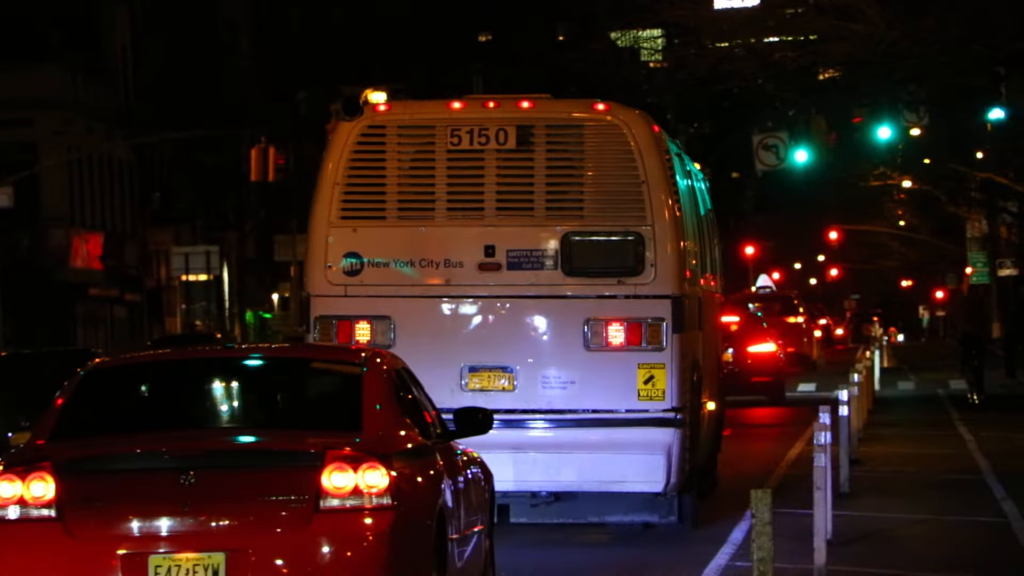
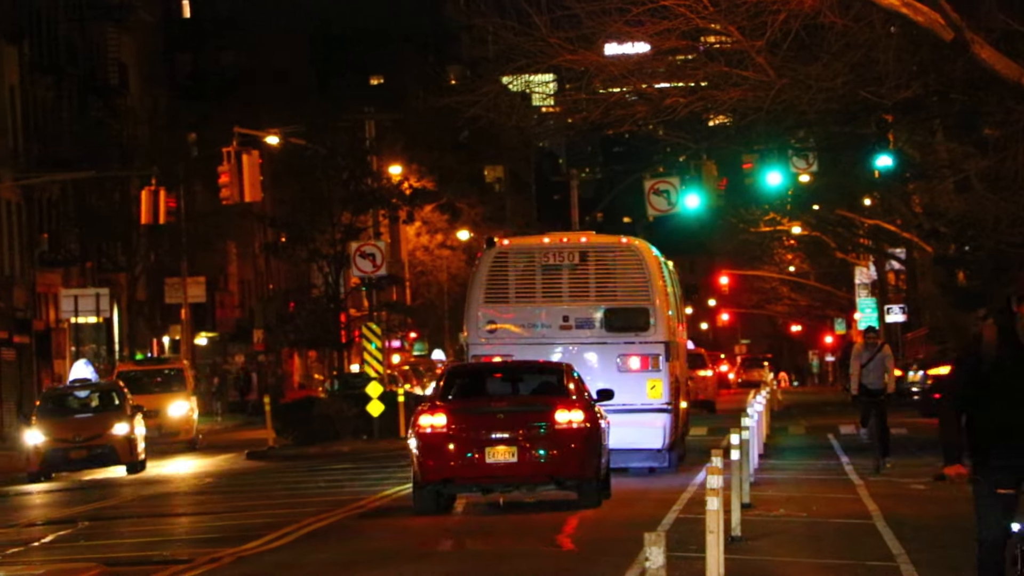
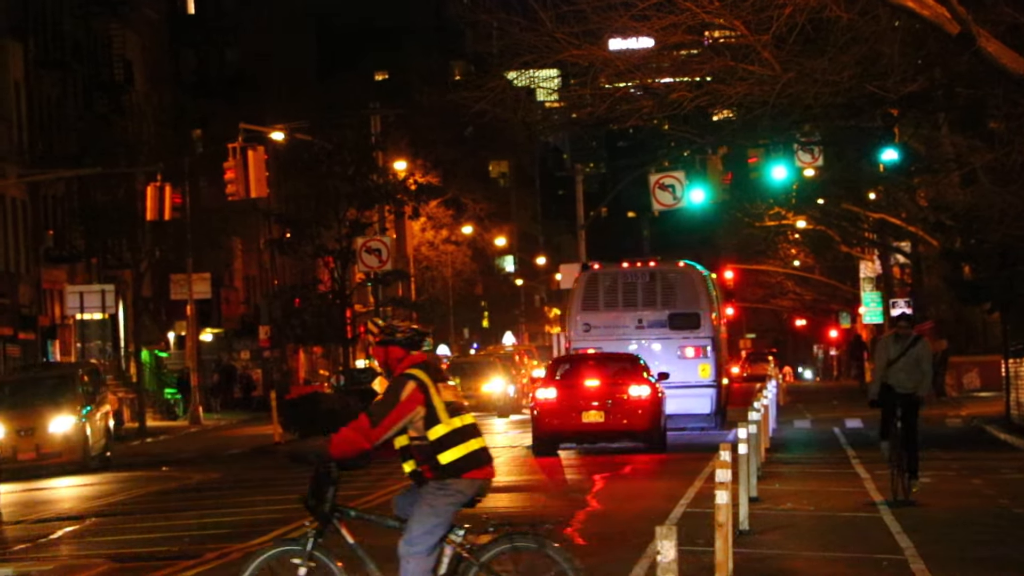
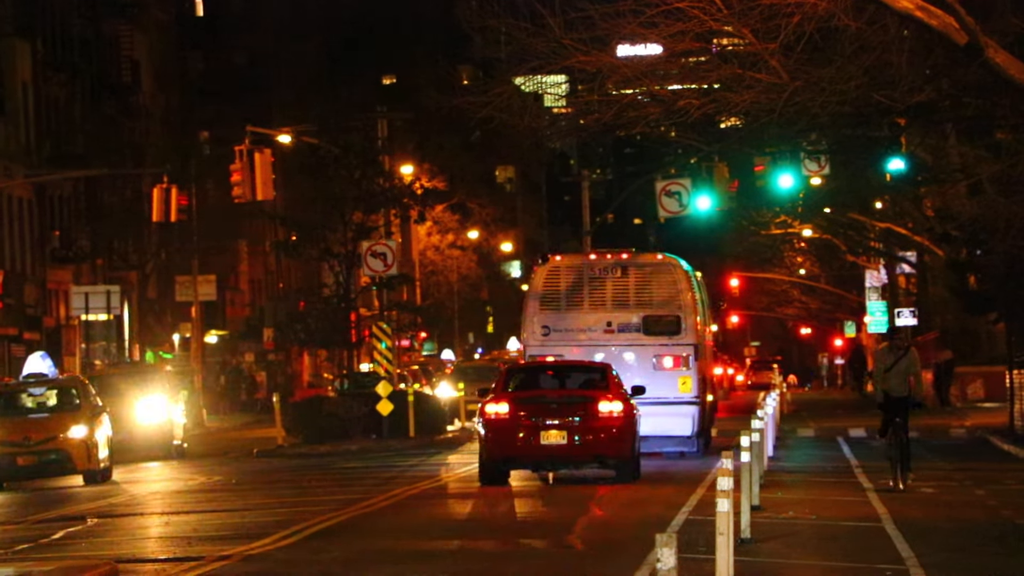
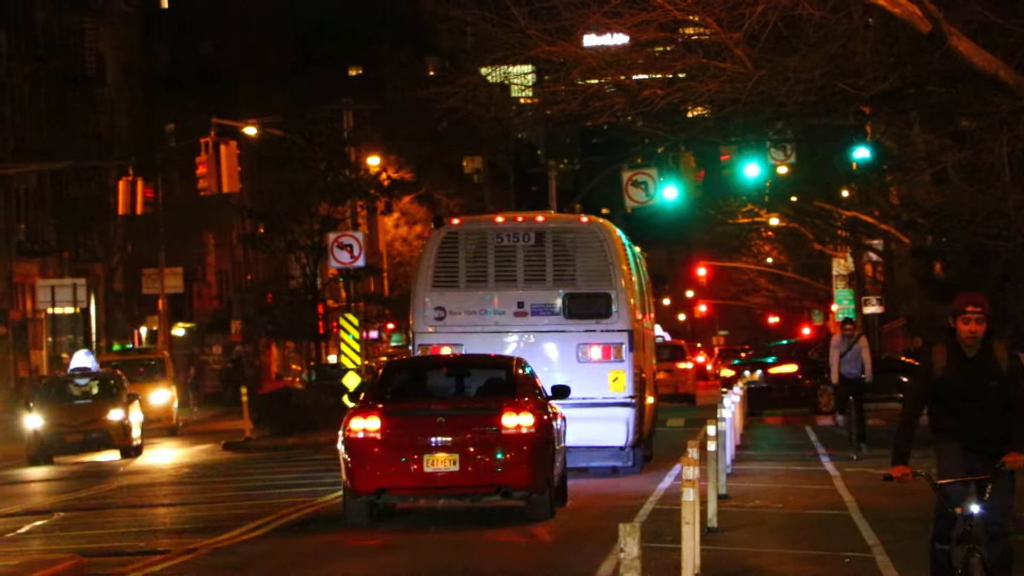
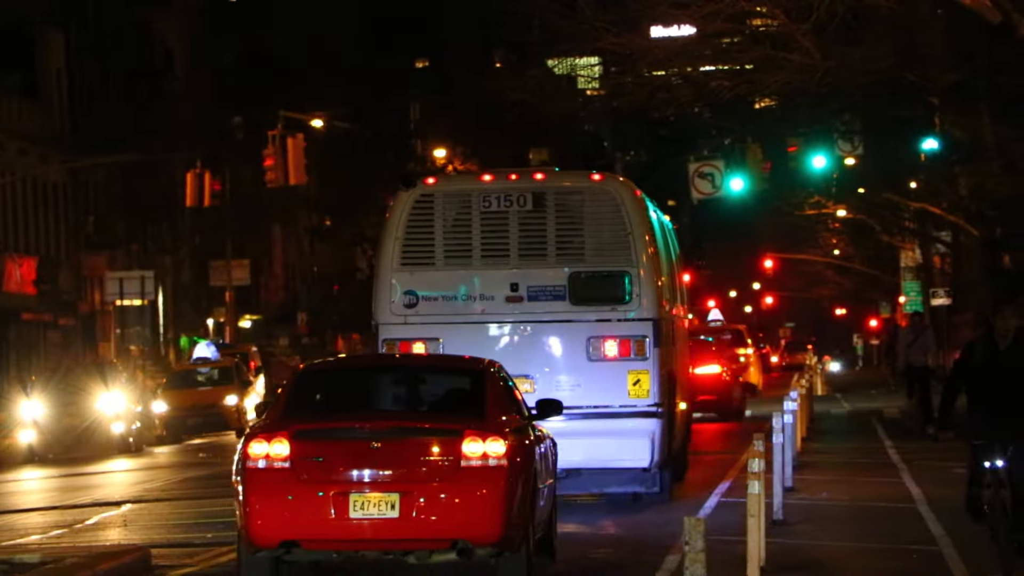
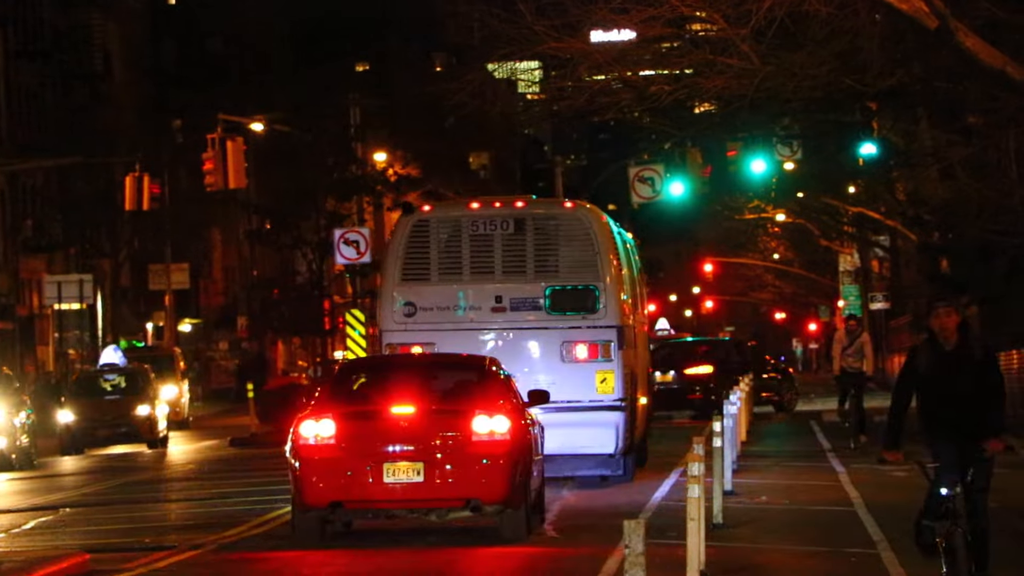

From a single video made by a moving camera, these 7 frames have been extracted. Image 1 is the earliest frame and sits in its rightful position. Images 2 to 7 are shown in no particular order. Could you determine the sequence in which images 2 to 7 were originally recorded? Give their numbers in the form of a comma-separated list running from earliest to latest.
6, 7, 5, 2, 4, 3
